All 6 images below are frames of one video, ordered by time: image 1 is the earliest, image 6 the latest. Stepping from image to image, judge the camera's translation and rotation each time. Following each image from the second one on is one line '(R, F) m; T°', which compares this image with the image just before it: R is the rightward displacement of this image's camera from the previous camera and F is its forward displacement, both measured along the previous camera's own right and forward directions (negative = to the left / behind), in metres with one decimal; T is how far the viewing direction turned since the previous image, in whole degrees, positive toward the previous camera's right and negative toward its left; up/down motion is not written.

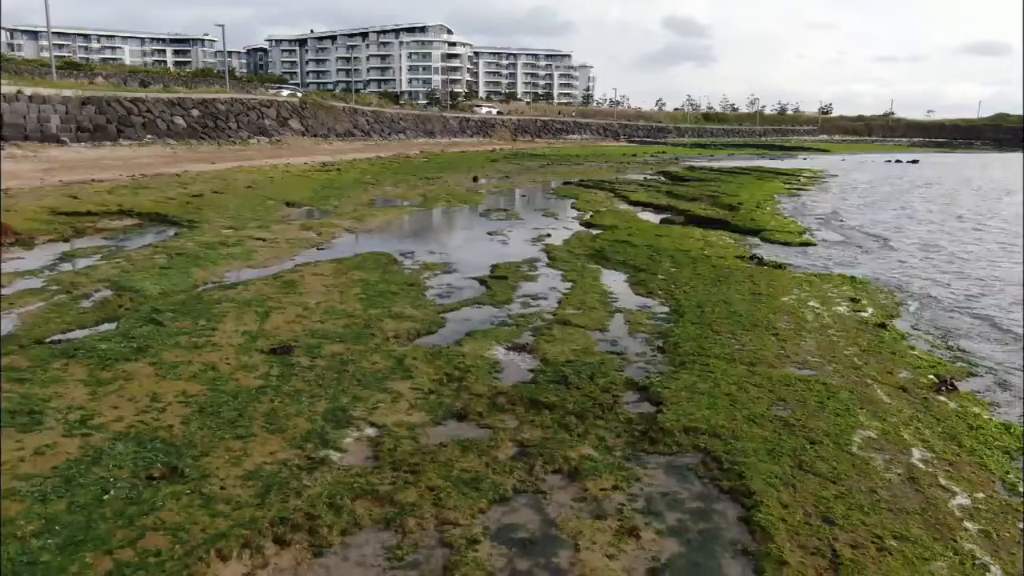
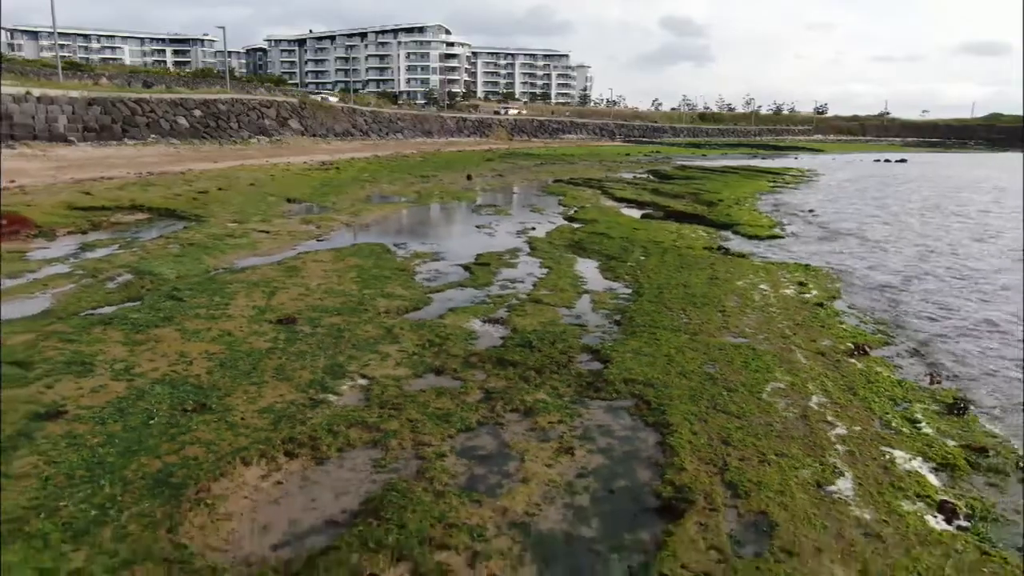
(+0.3, -1.4) m; 0°
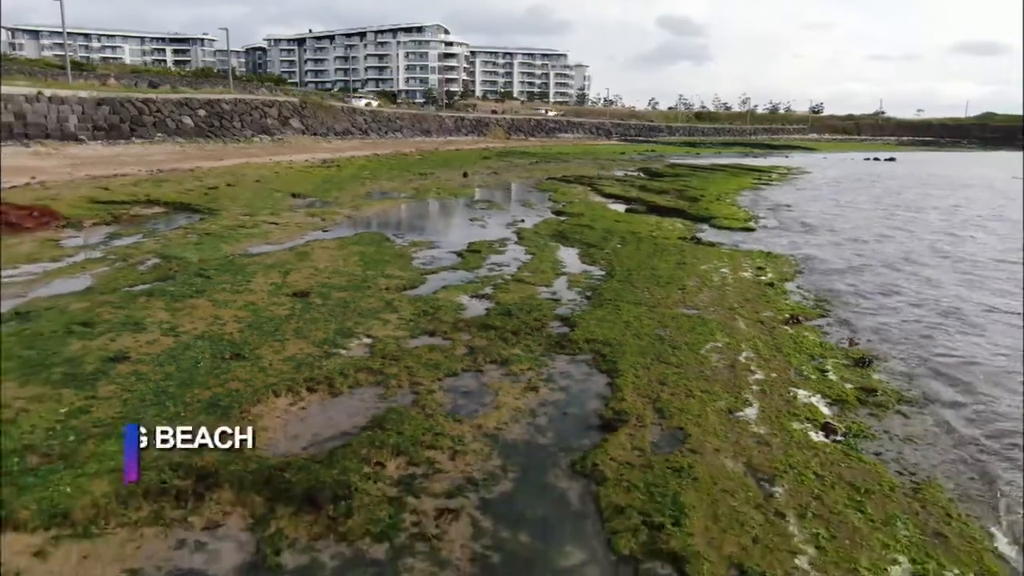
(+0.2, -1.6) m; 0°
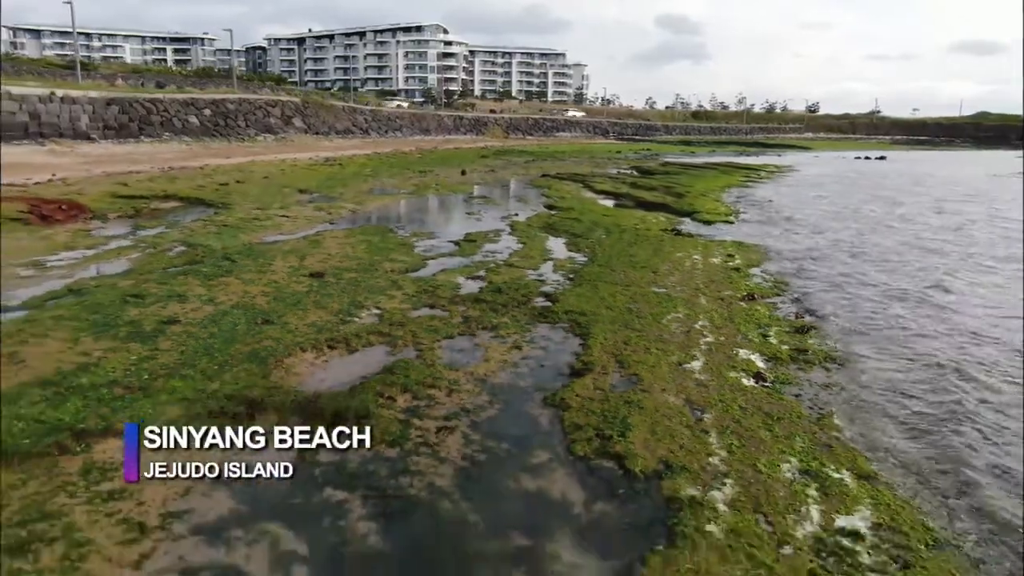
(+0.1, -1.6) m; 0°
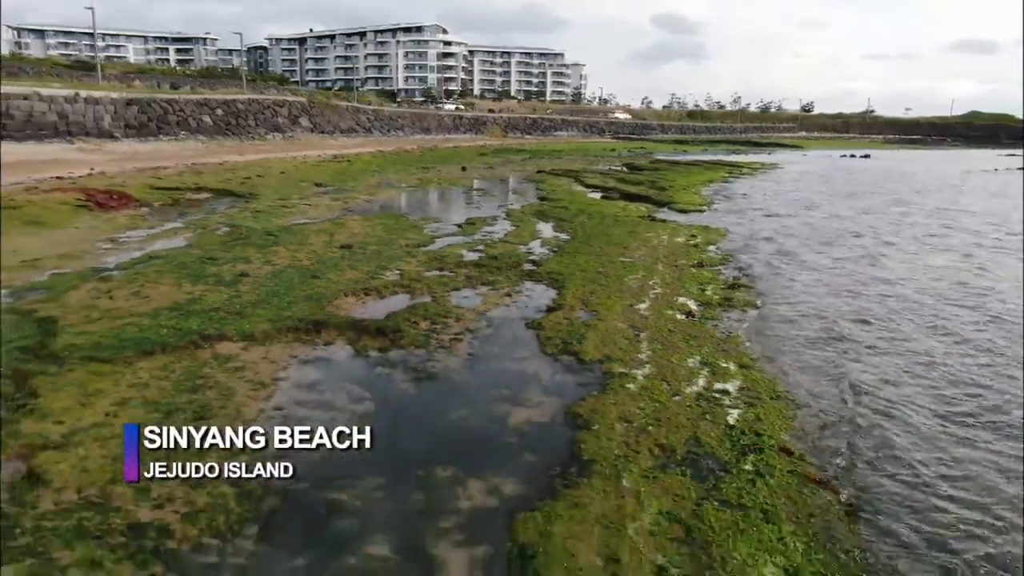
(+0.1, -3.1) m; 0°
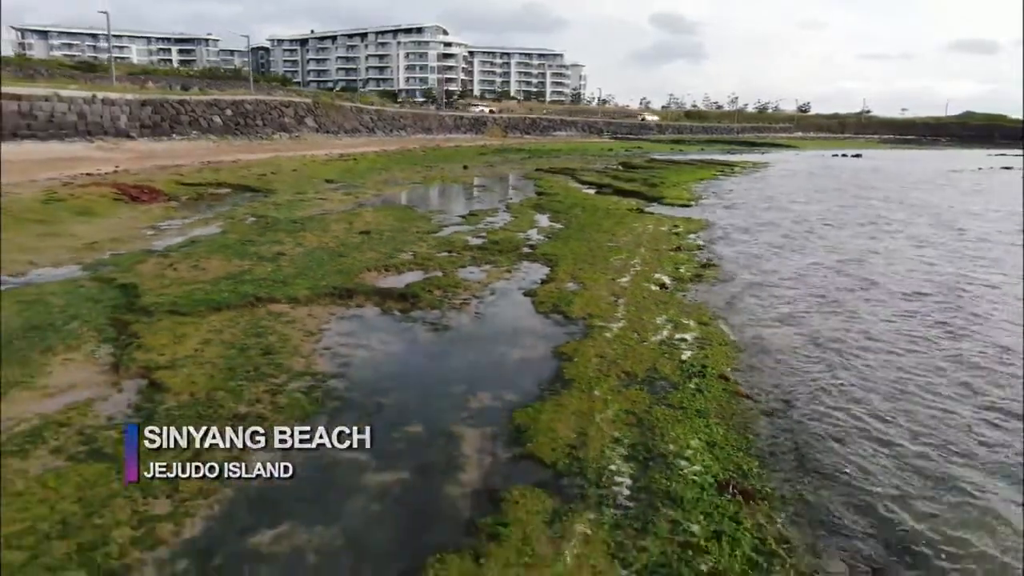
(0.0, -2.1) m; 0°
